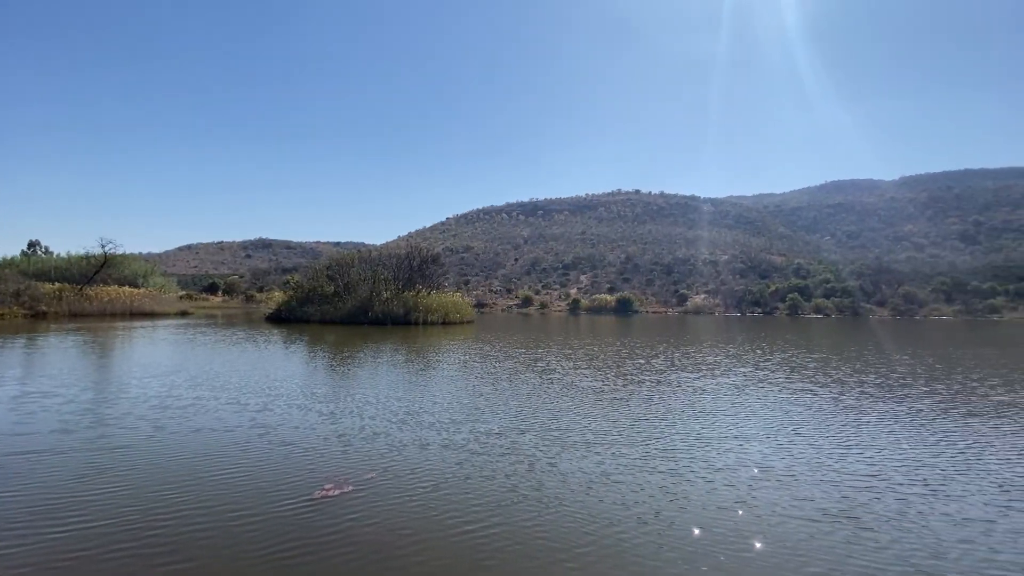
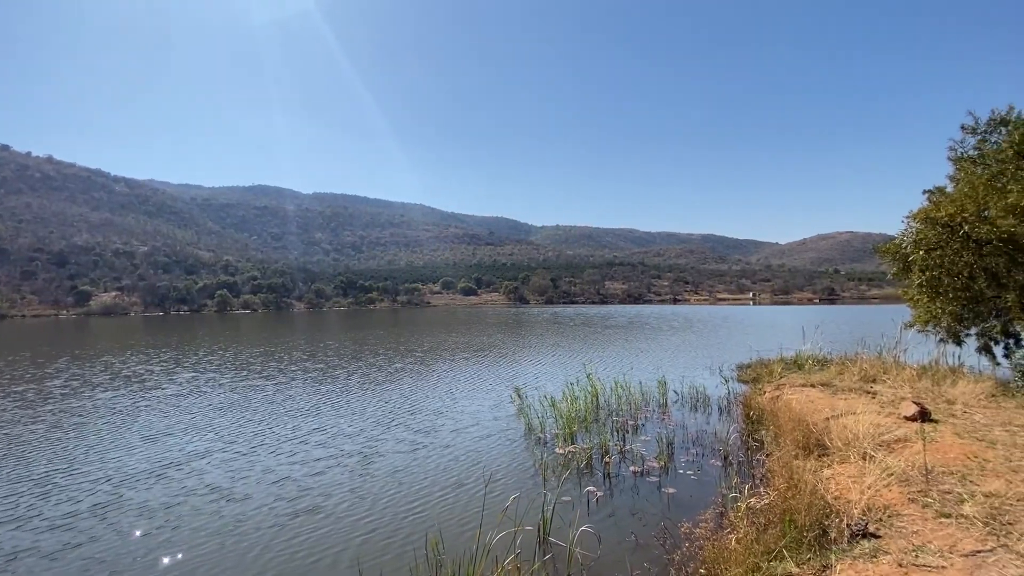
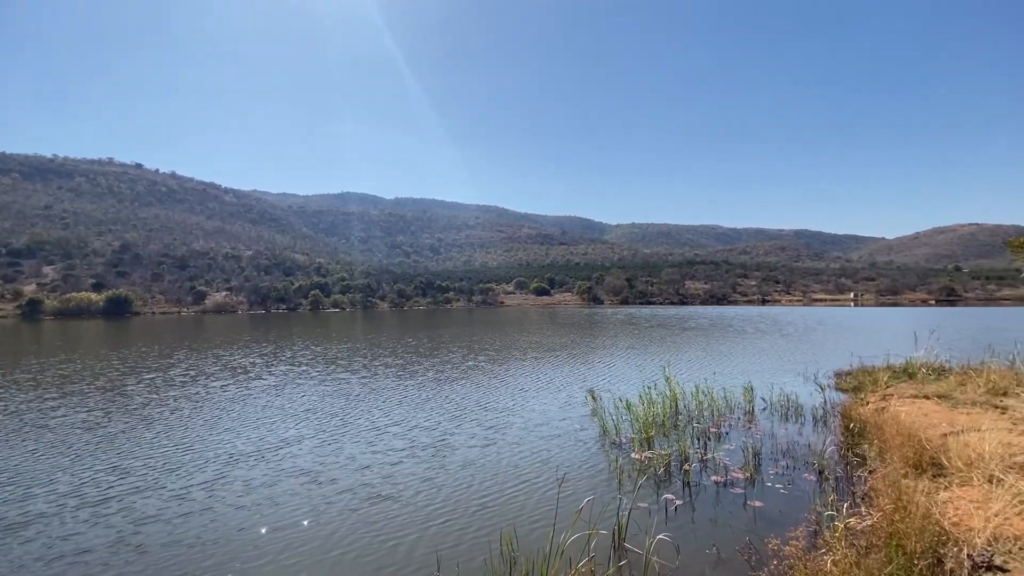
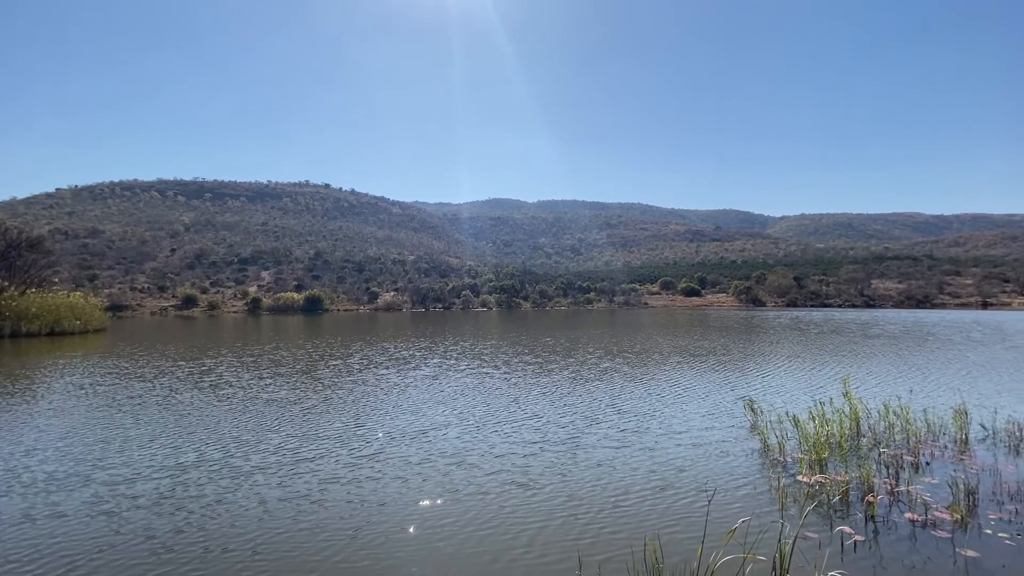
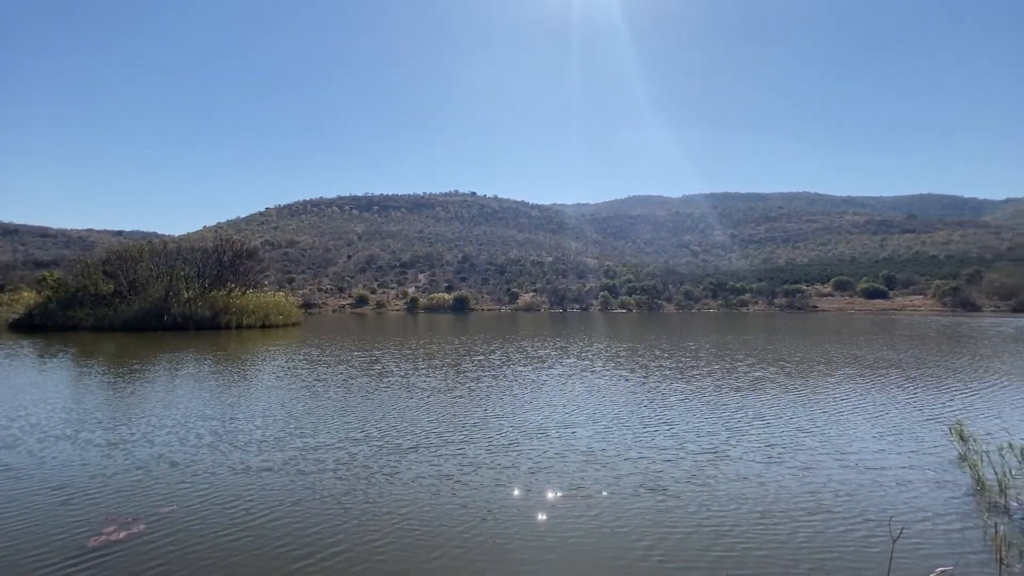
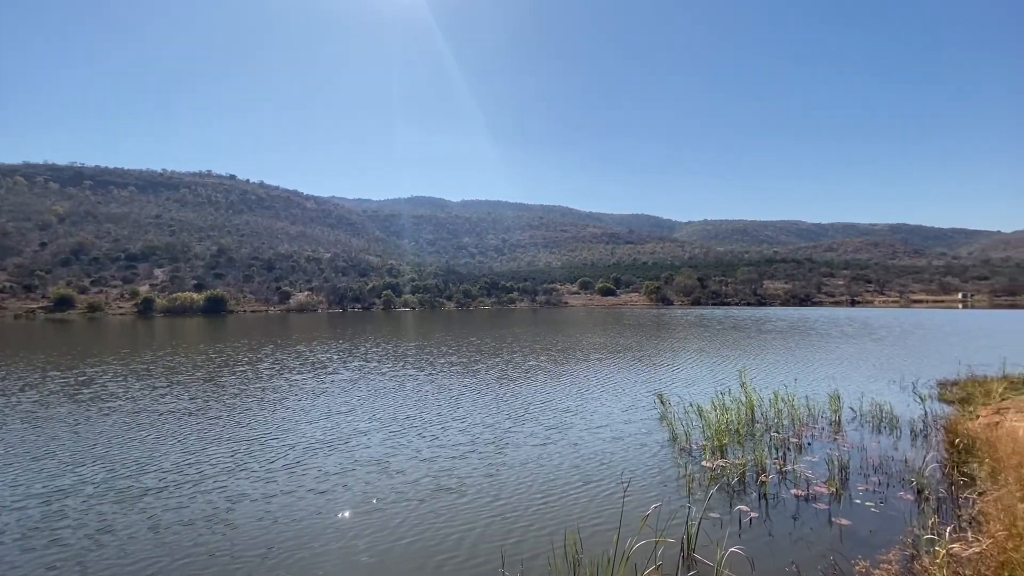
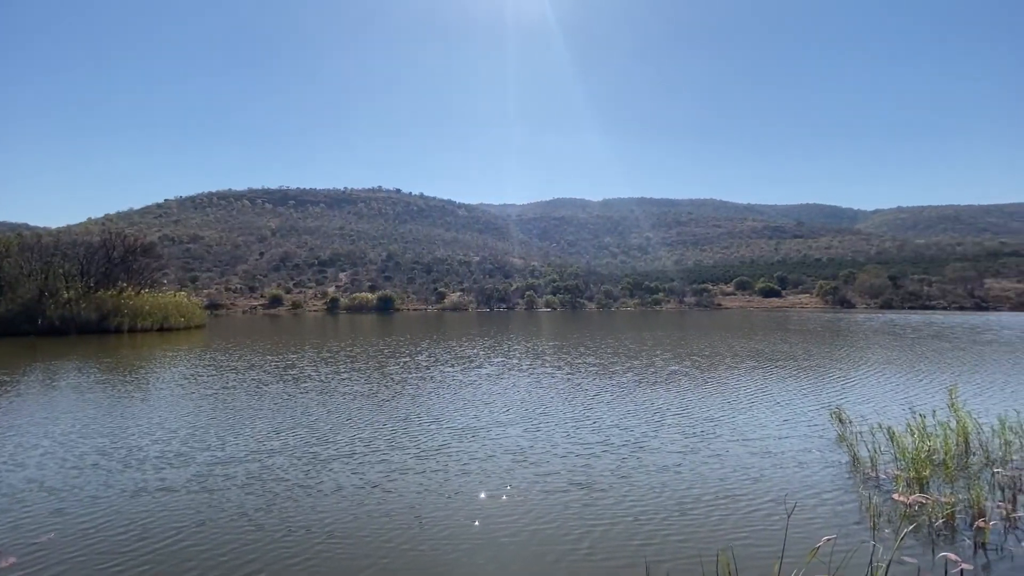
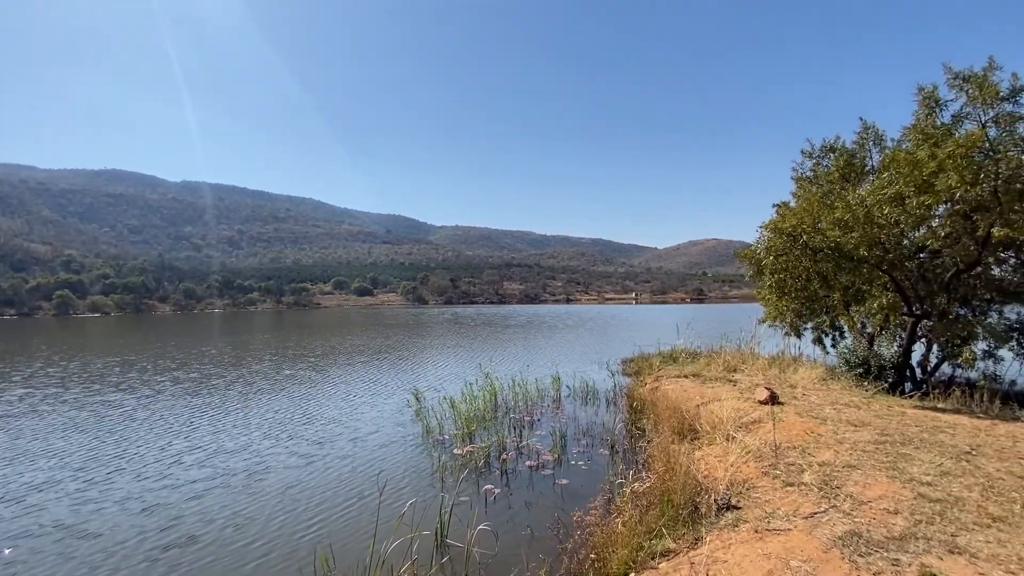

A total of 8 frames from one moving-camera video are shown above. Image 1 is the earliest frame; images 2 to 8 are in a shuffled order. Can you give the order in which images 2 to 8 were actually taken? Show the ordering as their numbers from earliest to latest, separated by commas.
5, 7, 4, 6, 3, 2, 8
